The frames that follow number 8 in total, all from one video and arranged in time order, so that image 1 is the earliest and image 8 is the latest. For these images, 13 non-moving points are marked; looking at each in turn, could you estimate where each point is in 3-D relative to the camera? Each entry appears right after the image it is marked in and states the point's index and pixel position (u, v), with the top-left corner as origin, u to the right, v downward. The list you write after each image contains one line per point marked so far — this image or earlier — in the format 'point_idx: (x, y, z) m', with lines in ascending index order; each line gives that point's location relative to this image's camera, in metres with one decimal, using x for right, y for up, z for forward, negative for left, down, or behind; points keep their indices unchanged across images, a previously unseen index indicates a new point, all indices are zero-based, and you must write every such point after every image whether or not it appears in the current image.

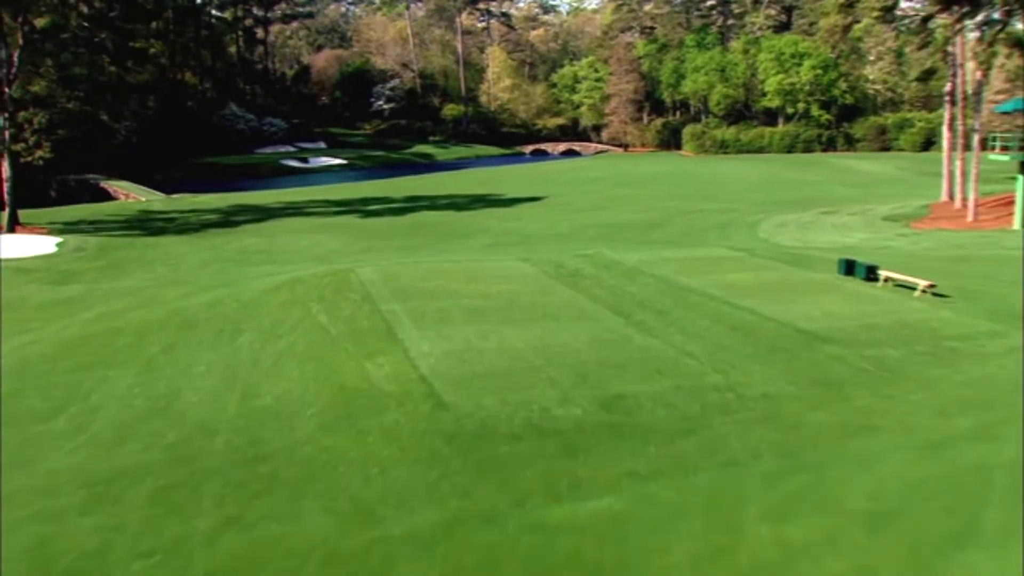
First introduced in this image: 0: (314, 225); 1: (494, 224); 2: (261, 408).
0: (-3.4, +1.1, +18.0) m
1: (-0.3, +1.0, +17.1) m
2: (-1.3, -0.6, +5.6) m
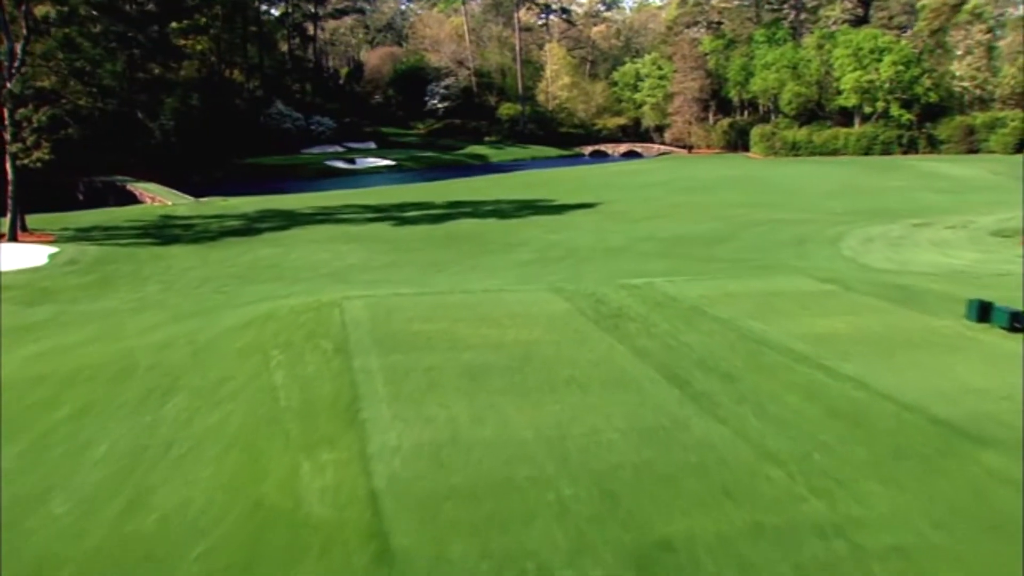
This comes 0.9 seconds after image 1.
0: (-2.7, +0.8, +16.3) m
1: (+0.4, +0.8, +15.2) m
2: (-1.4, -0.9, +3.8) m
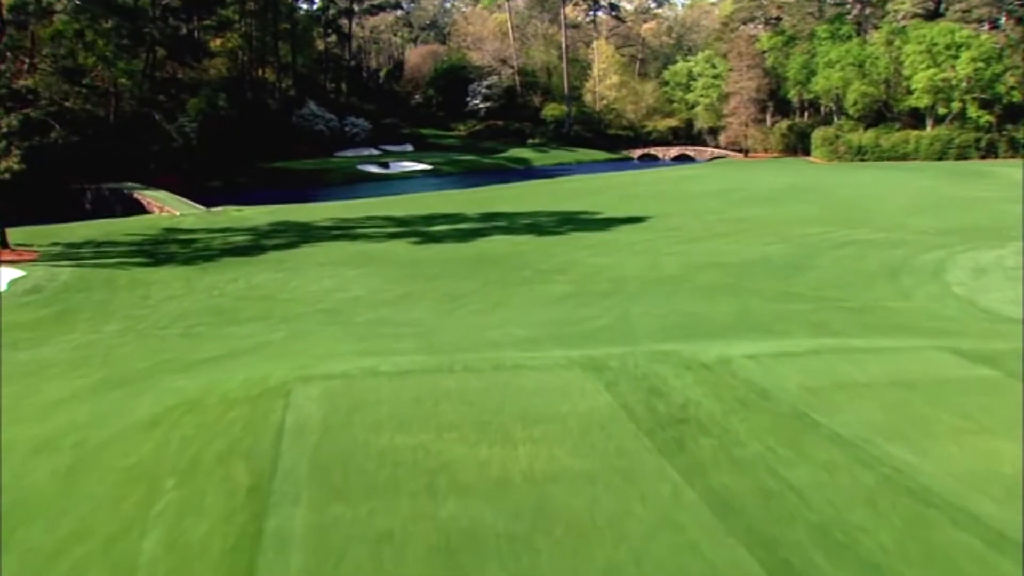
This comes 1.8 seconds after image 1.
0: (-2.2, +0.4, +14.3) m
1: (+0.8, +0.4, +13.1) m
2: (-1.4, -1.3, +1.8) m
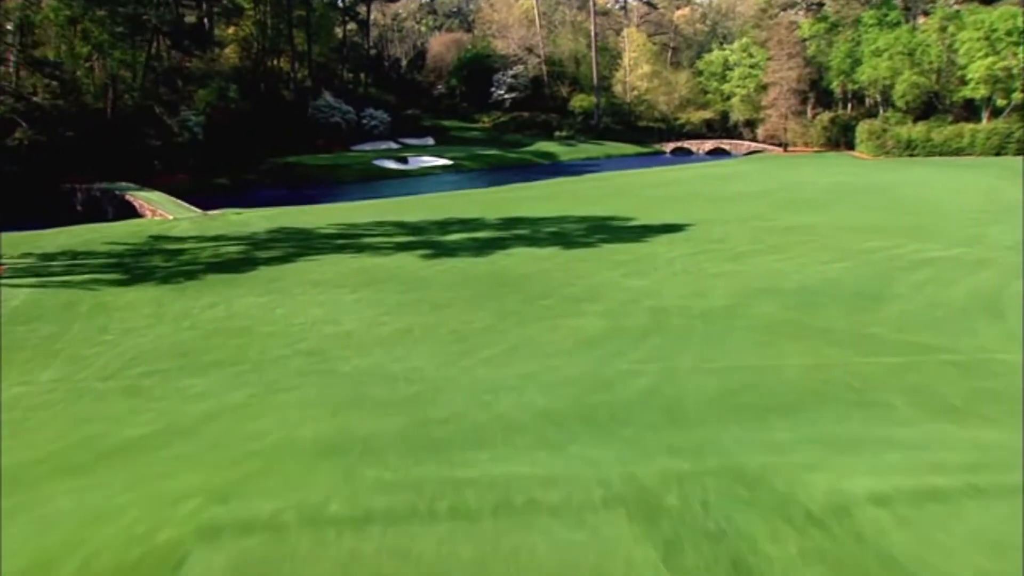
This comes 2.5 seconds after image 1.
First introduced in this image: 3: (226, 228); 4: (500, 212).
0: (-1.9, +0.2, +12.6) m
1: (+1.1, +0.1, +11.3) m
2: (-1.5, -1.7, 0.0) m
3: (-4.6, +1.0, +16.9) m
4: (-0.2, +1.4, +19.0) m
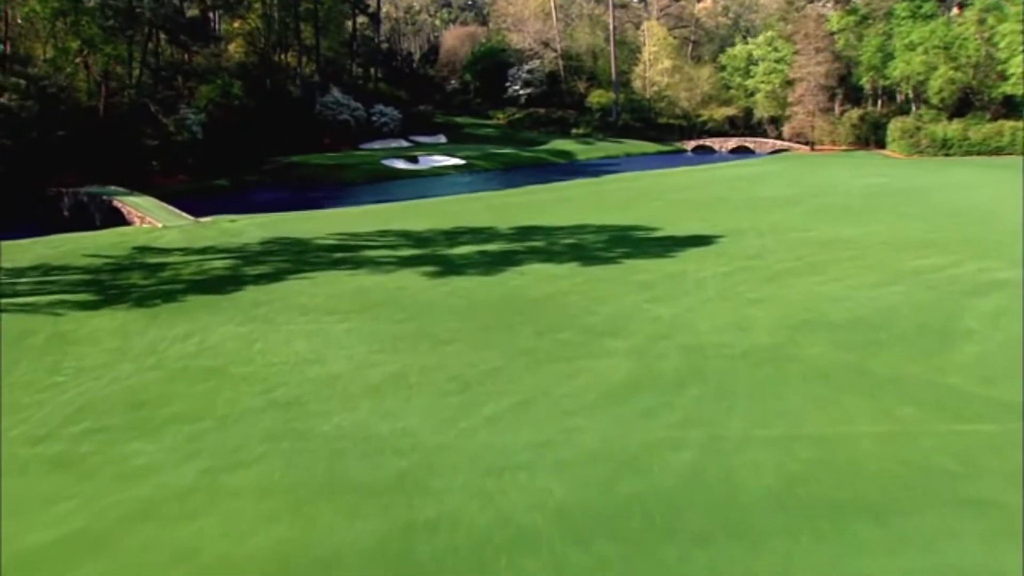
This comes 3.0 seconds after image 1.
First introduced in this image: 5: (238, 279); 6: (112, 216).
0: (-1.8, -0.1, +11.3) m
1: (+1.2, -0.2, +10.0) m
2: (-1.6, -2.0, -1.2) m
3: (-4.4, +0.7, +15.7) m
4: (0.0, +1.2, +17.6) m
5: (-3.3, +0.1, +12.5) m
6: (-6.9, +1.3, +18.1) m
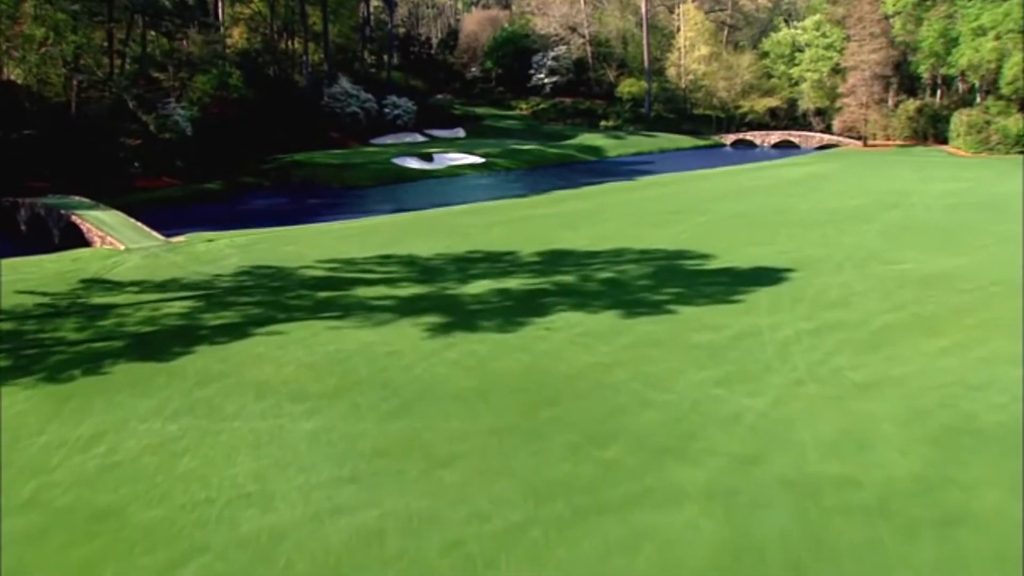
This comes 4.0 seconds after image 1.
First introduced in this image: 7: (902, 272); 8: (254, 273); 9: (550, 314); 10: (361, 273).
0: (-1.6, -0.6, +8.8) m
1: (+1.4, -0.8, +7.3) m
2: (-1.6, -2.8, -3.8) m
3: (-4.1, +0.3, +13.1) m
4: (+0.4, +0.7, +15.0) m
5: (-3.0, -0.4, +10.0) m
6: (-6.6, +0.8, +15.6) m
7: (+4.4, +0.2, +11.8) m
8: (-3.2, +0.2, +12.7) m
9: (+0.4, -0.3, +10.4) m
10: (-1.9, +0.2, +12.8) m
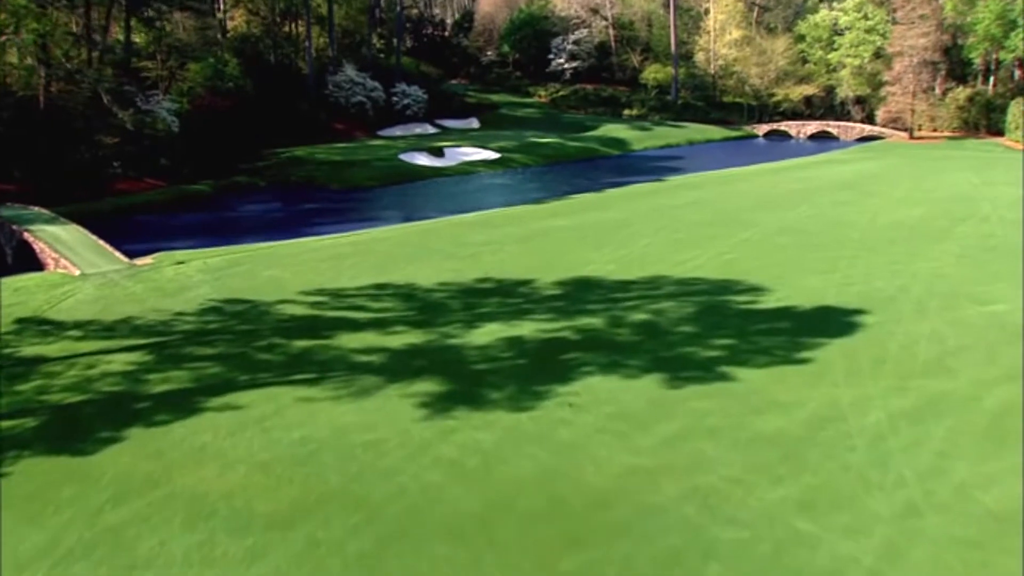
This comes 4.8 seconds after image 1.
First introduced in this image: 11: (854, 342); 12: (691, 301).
0: (-1.5, -1.1, +6.8) m
1: (+1.4, -1.3, +5.3) m
2: (-1.8, -3.5, -5.7) m
3: (-4.0, -0.1, +11.2) m
4: (+0.6, +0.3, +13.0) m
5: (-2.9, -0.9, +8.0) m
6: (-6.4, +0.5, +13.7) m
7: (+4.6, -0.3, +9.7) m
8: (-3.0, -0.2, +10.8) m
9: (+0.5, -0.7, +8.4) m
10: (-1.7, -0.2, +10.8) m
11: (+3.0, -0.4, +9.2) m
12: (+1.9, -0.1, +10.9) m
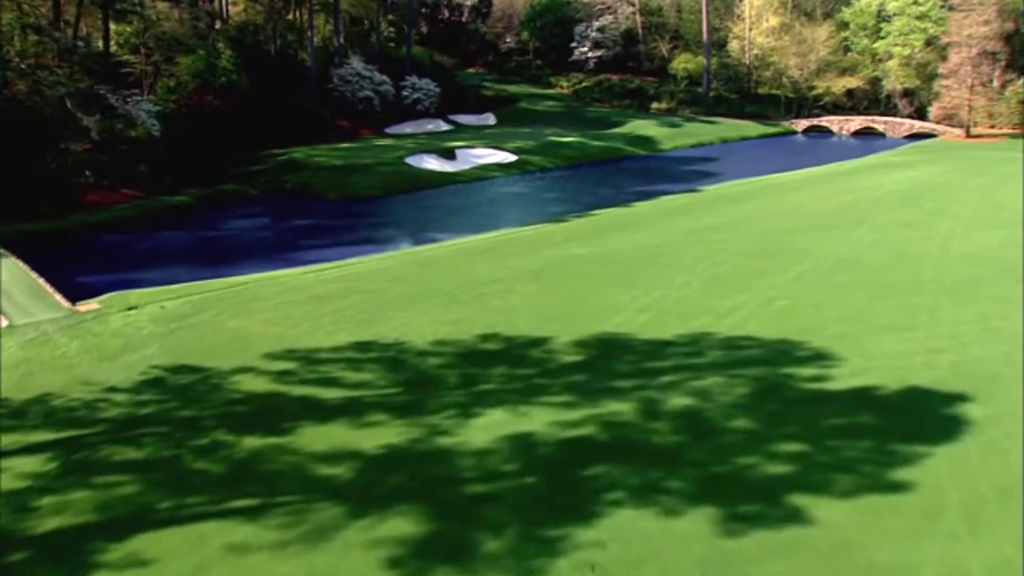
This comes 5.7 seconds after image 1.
0: (-1.5, -1.8, +4.7) m
1: (+1.4, -2.0, +3.2) m
2: (-2.1, -4.4, -7.7) m
3: (-3.9, -0.7, +9.2) m
4: (+0.7, -0.3, +10.8) m
5: (-2.9, -1.5, +6.0) m
6: (-6.2, 0.0, +11.7) m
7: (+4.6, -0.9, +7.5) m
8: (-2.9, -0.8, +8.7) m
9: (+0.5, -1.4, +6.3) m
10: (-1.6, -0.8, +8.7) m
11: (+3.1, -1.1, +7.0) m
12: (+2.0, -0.7, +8.7) m
